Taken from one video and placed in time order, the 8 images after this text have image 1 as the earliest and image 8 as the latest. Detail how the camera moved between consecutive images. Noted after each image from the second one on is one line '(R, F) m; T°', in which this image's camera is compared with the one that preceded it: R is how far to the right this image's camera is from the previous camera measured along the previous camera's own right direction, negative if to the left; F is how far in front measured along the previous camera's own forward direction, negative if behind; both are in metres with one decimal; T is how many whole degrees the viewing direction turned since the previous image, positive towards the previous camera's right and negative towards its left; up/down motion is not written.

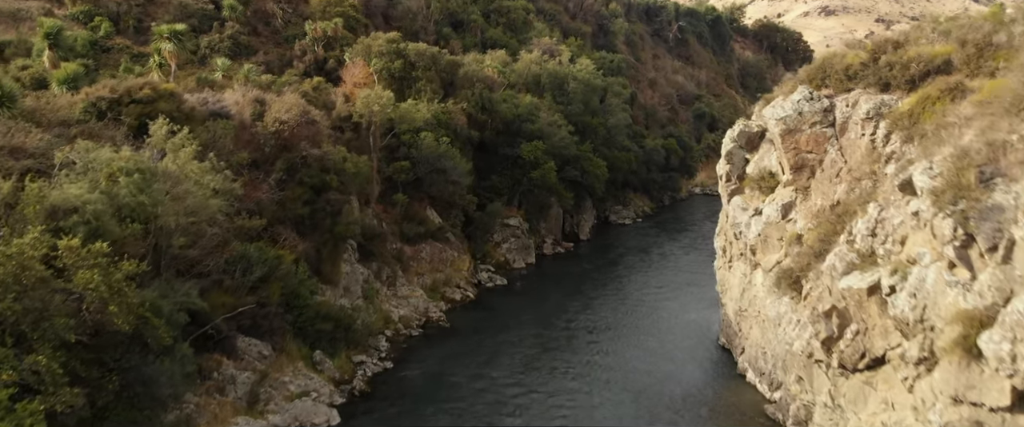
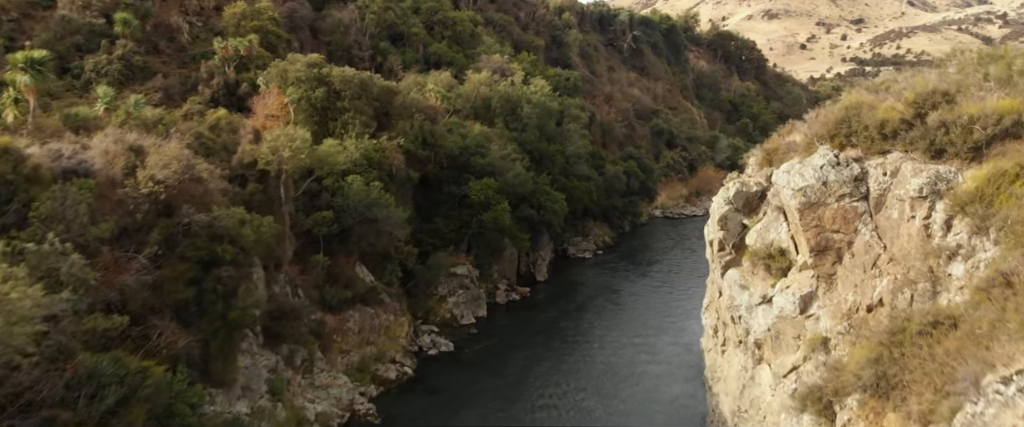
(+0.1, +4.7) m; +4°
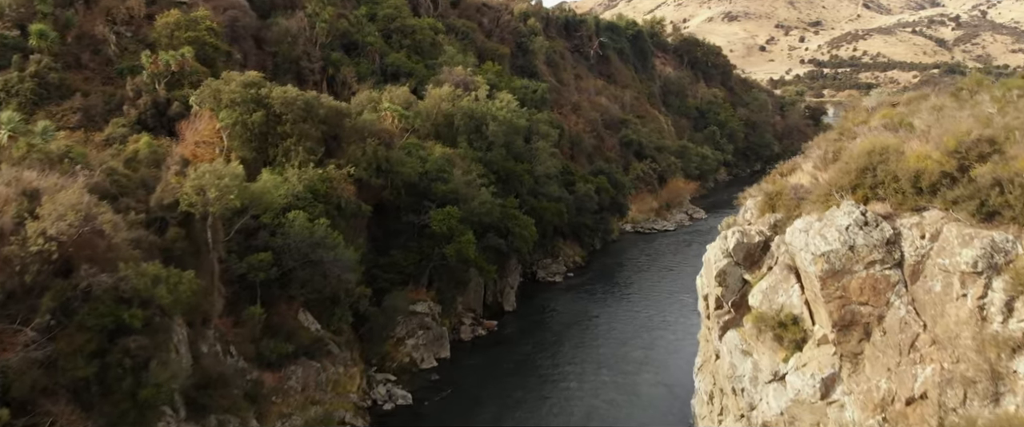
(0.0, +2.7) m; +3°
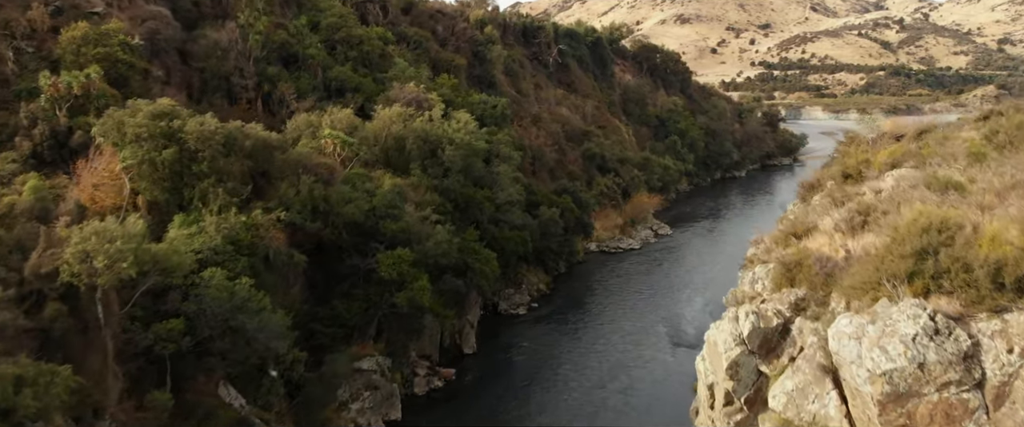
(-0.1, +3.2) m; +3°
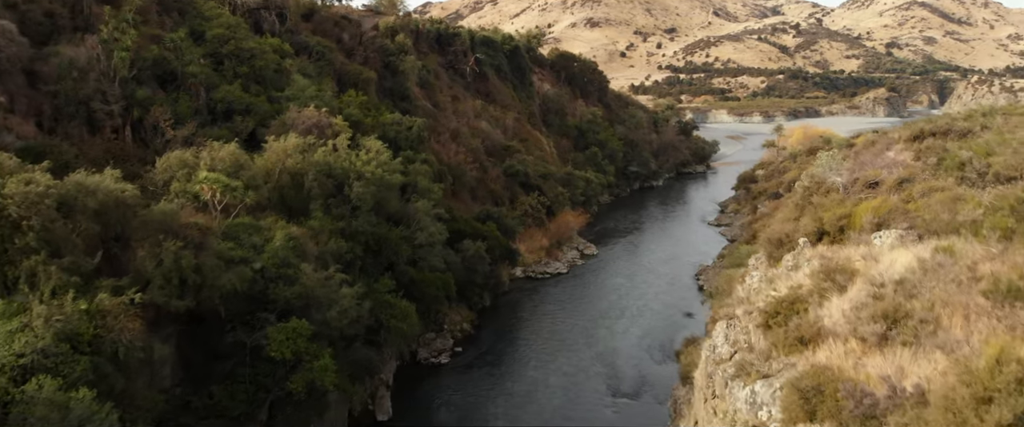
(-0.2, +3.7) m; +6°
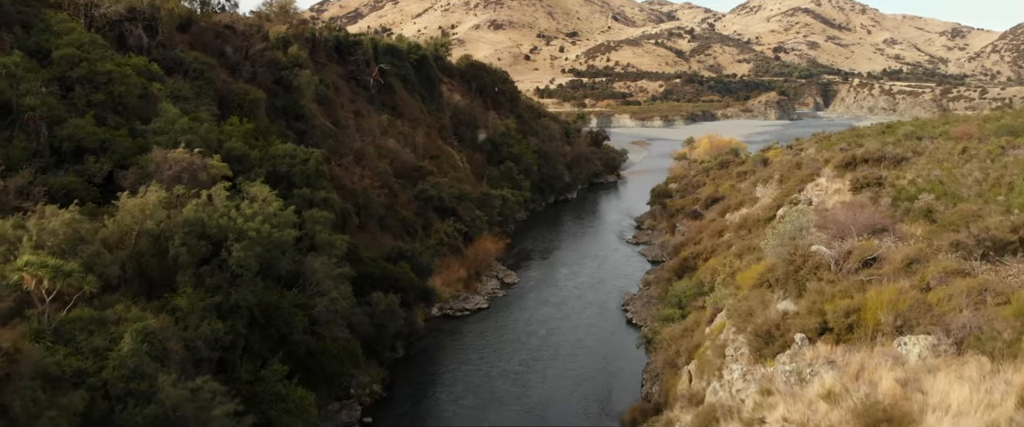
(-0.4, +4.1) m; +7°
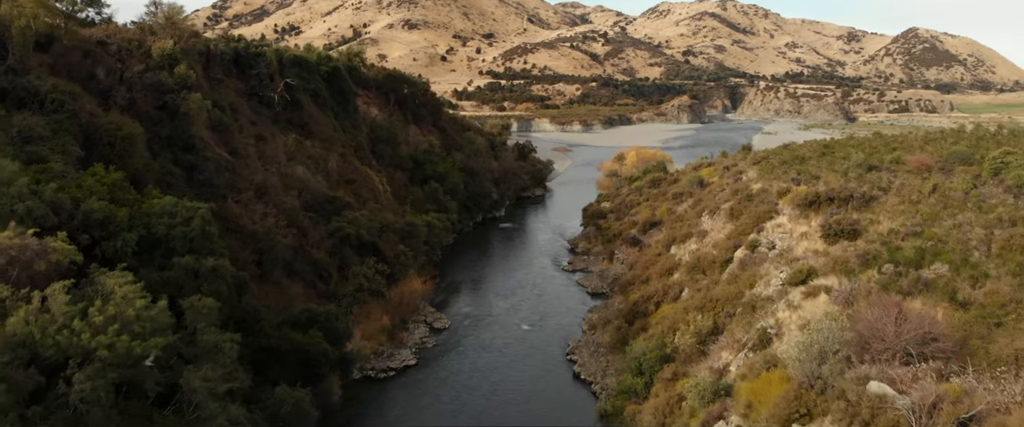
(-0.6, +4.9) m; +6°
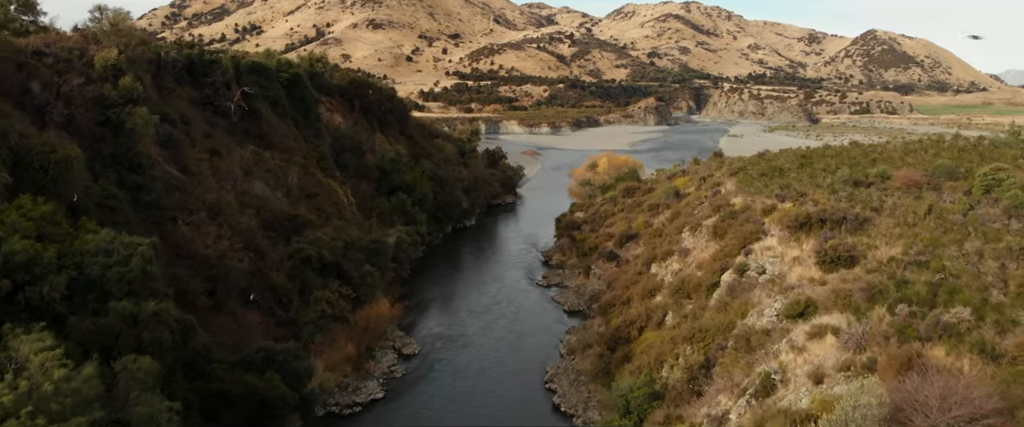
(-0.4, +2.3) m; +2°
